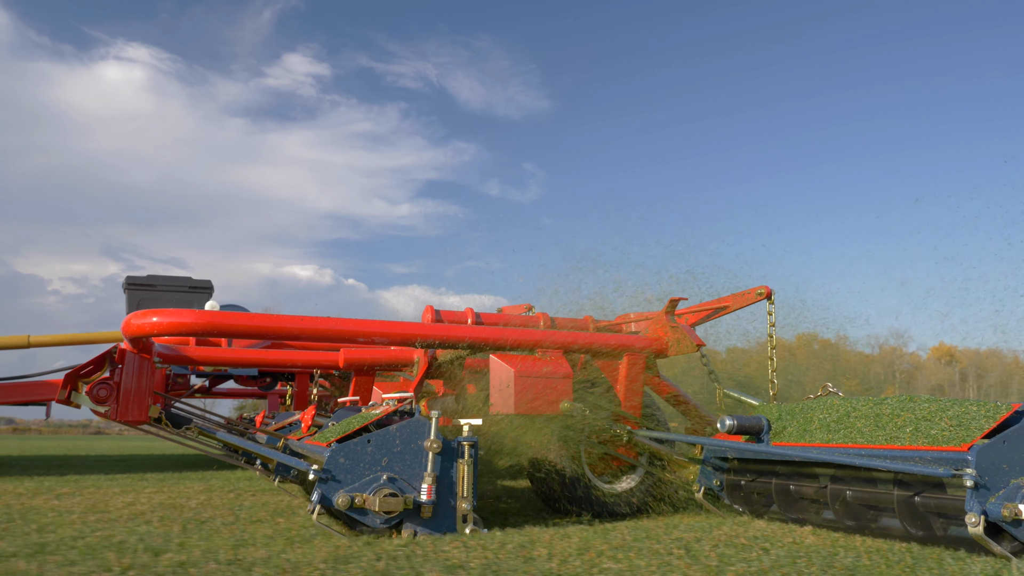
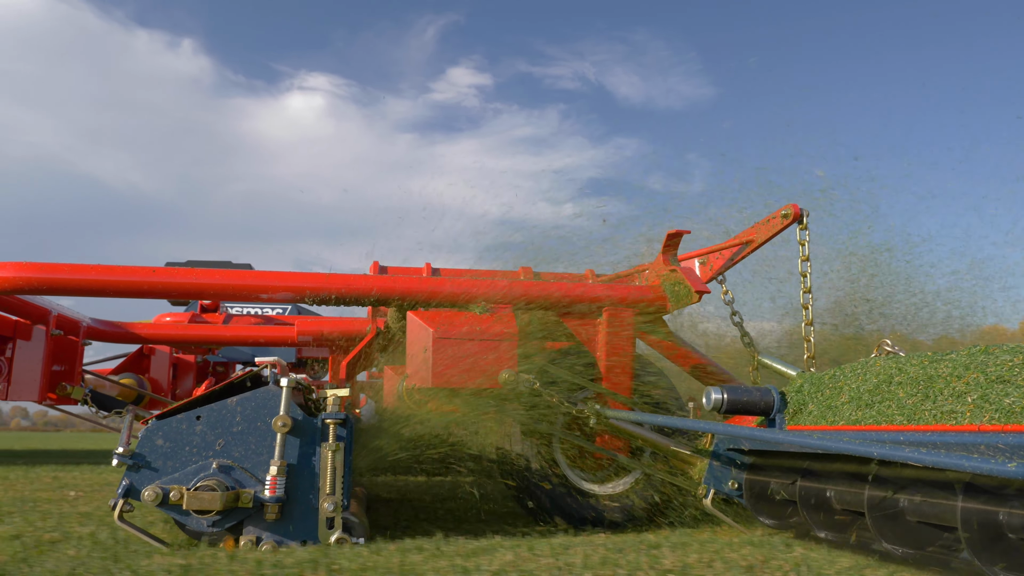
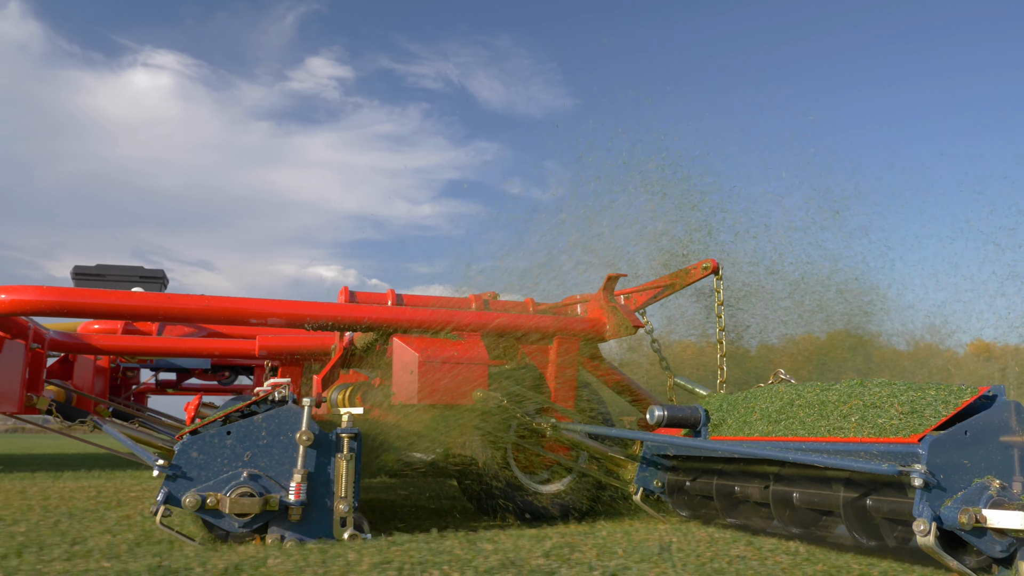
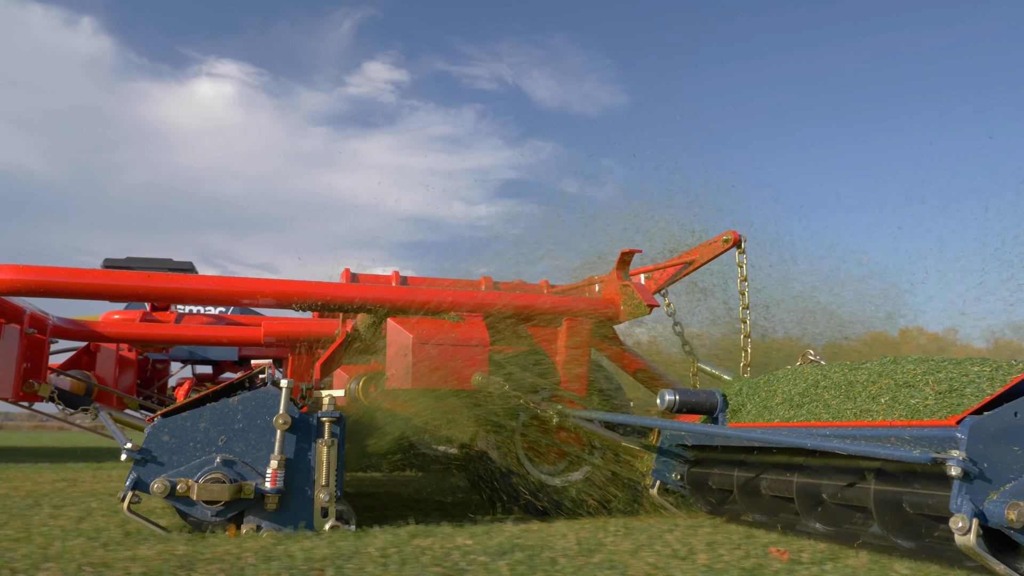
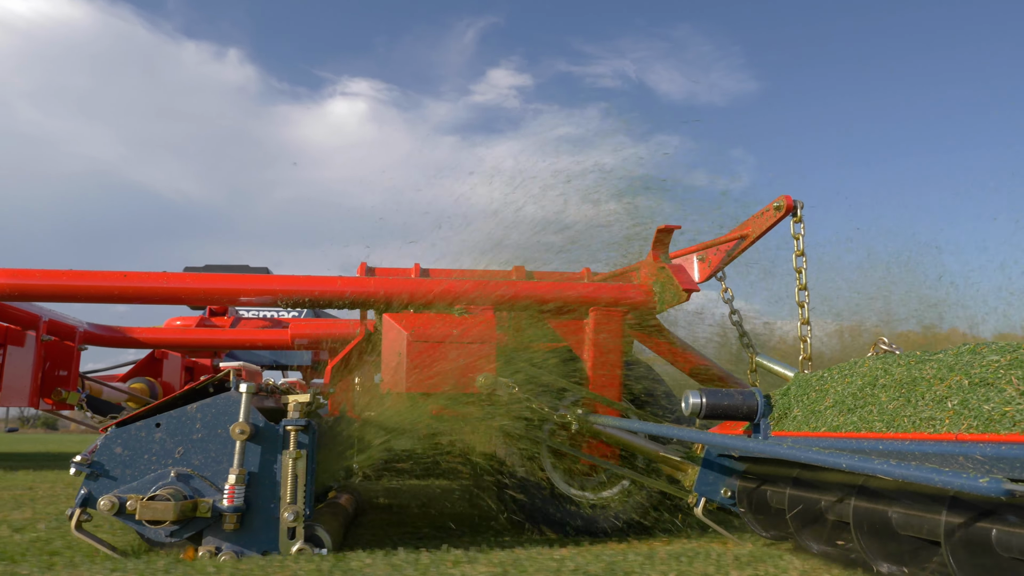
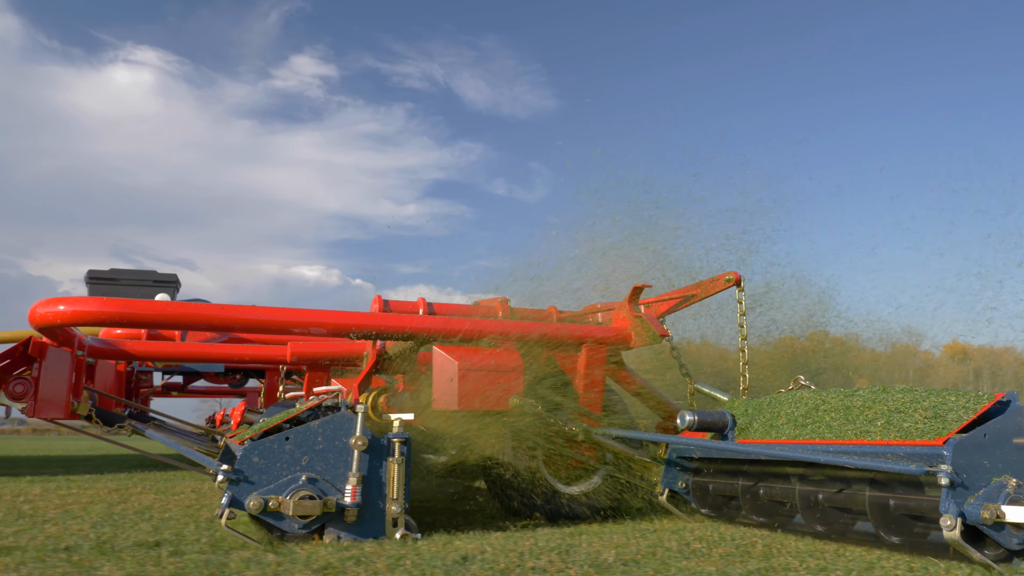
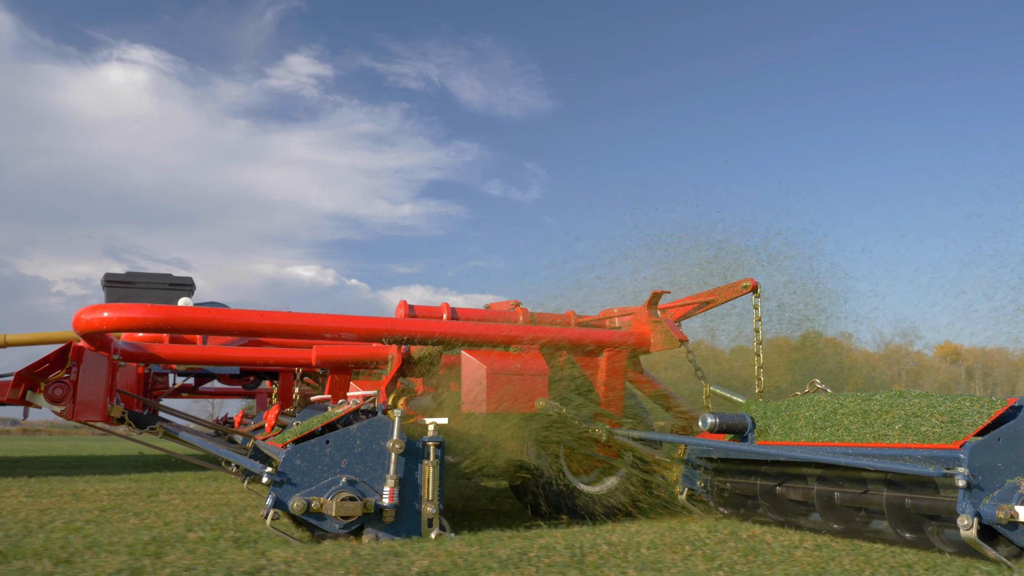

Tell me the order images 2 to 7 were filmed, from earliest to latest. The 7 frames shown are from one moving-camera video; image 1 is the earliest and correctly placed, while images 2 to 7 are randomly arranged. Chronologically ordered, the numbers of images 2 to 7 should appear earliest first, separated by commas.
7, 6, 3, 4, 2, 5
